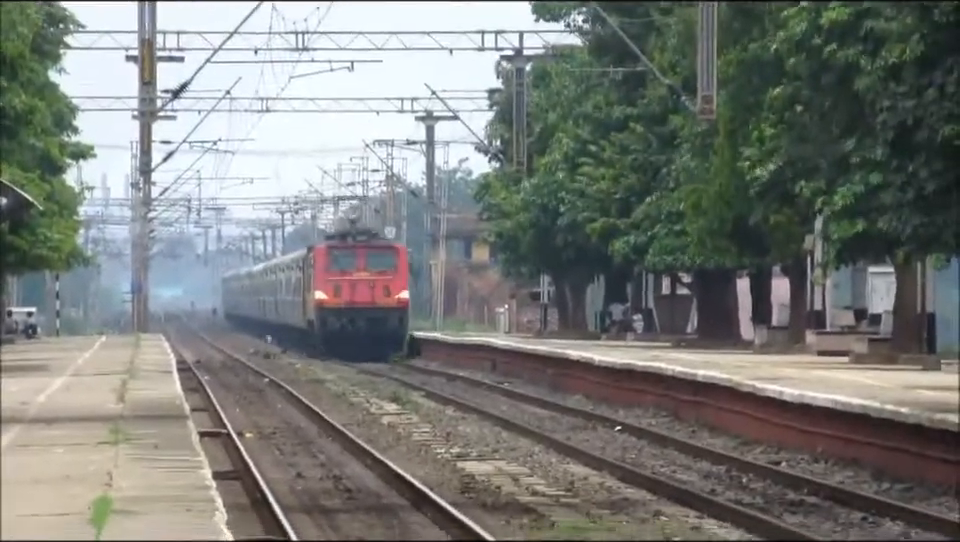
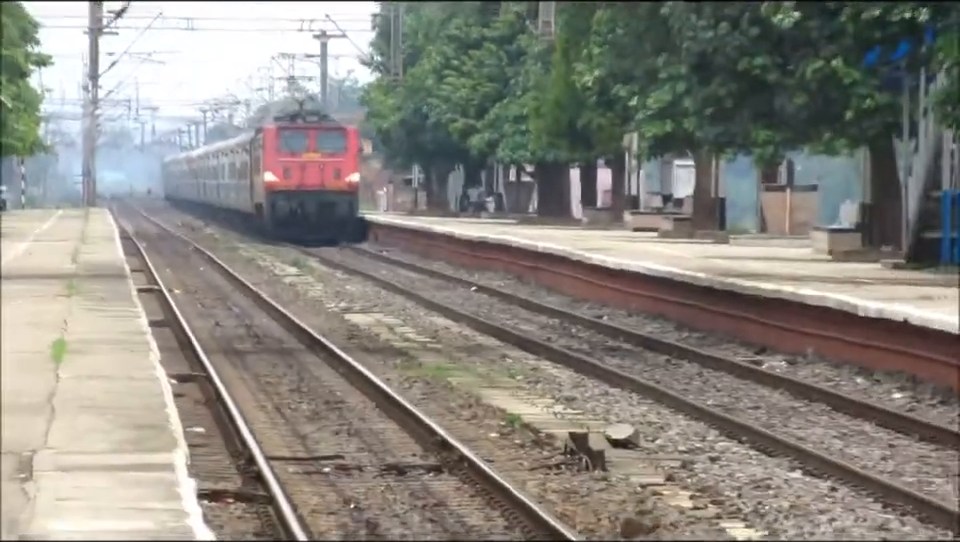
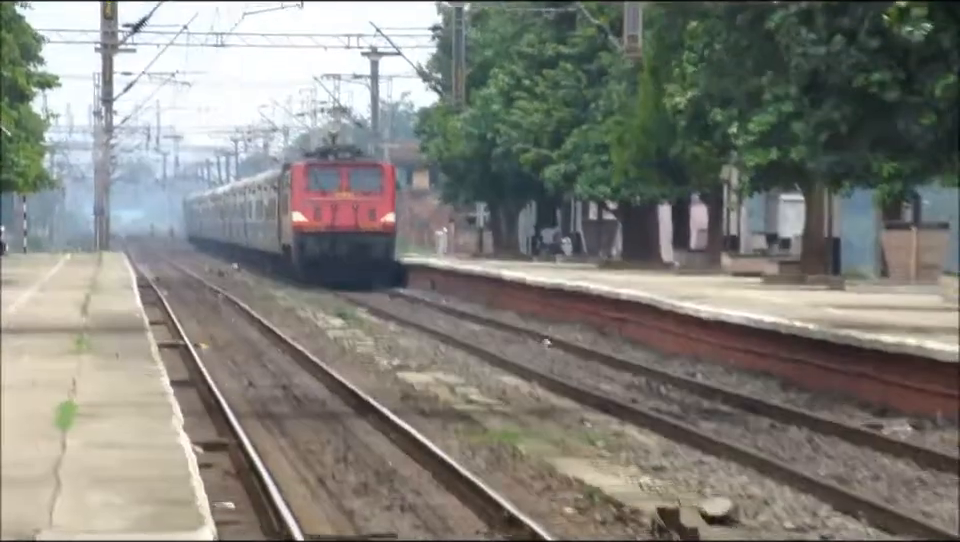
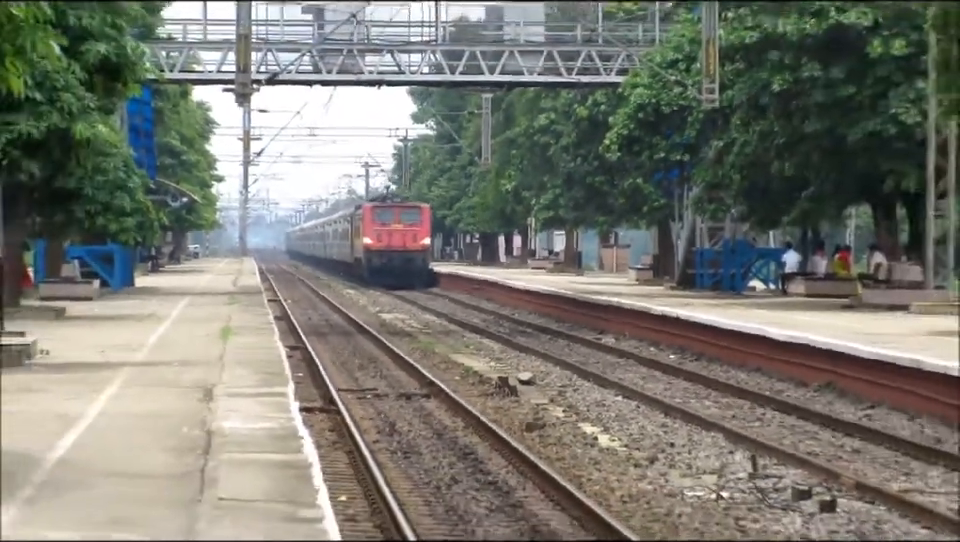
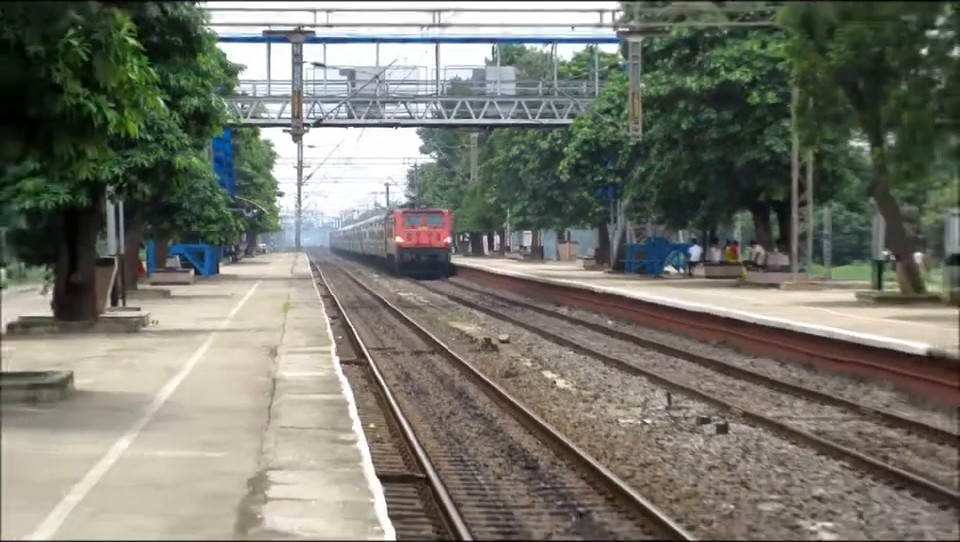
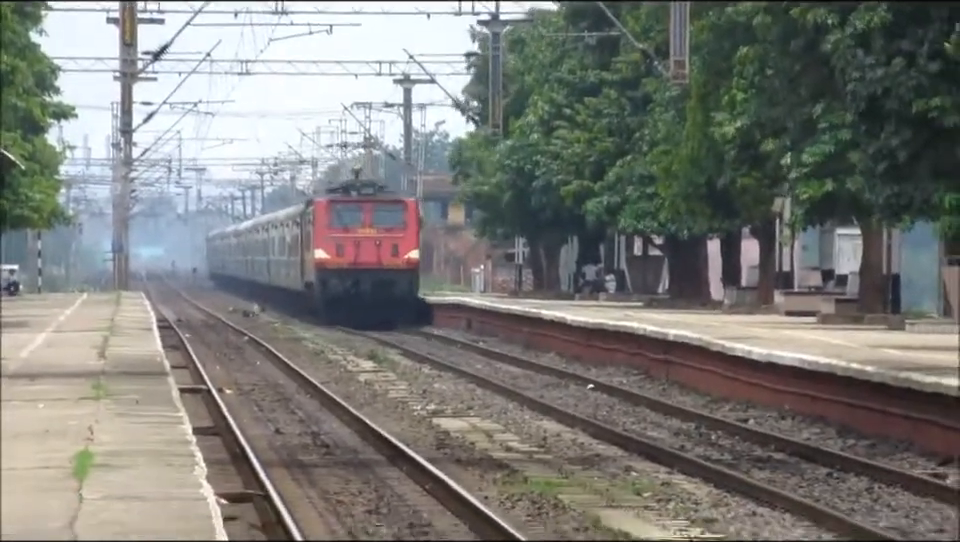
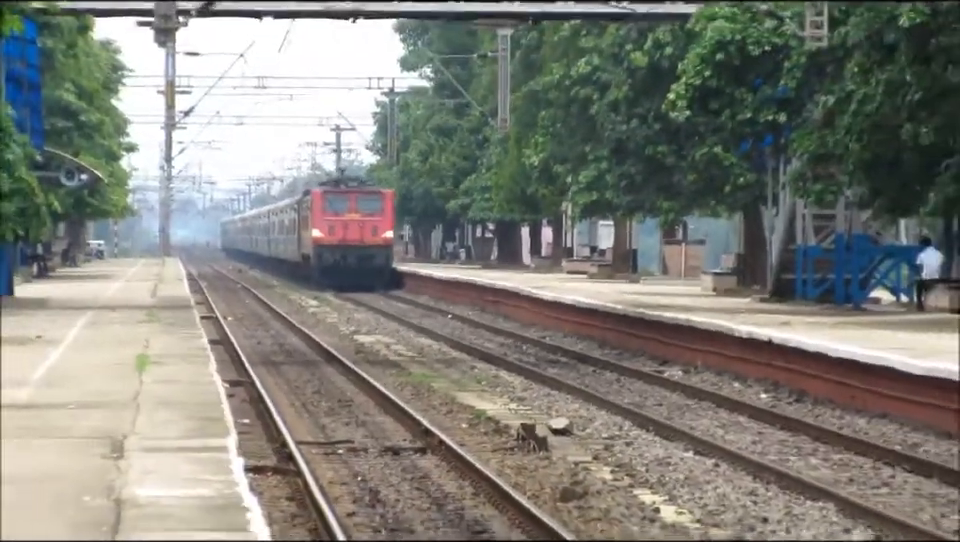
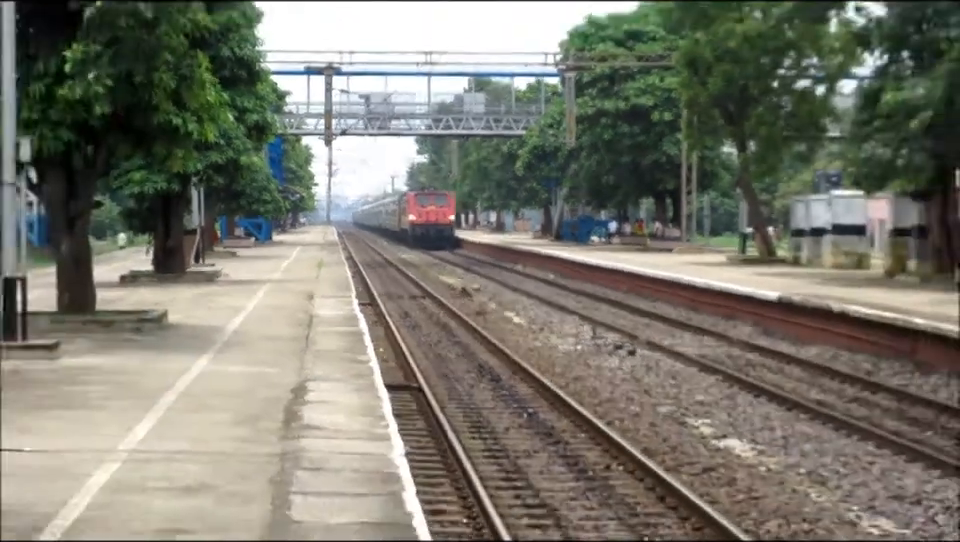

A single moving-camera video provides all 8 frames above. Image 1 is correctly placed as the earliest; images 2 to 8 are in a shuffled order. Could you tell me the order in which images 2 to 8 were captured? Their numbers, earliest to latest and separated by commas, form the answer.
6, 3, 2, 7, 4, 5, 8
